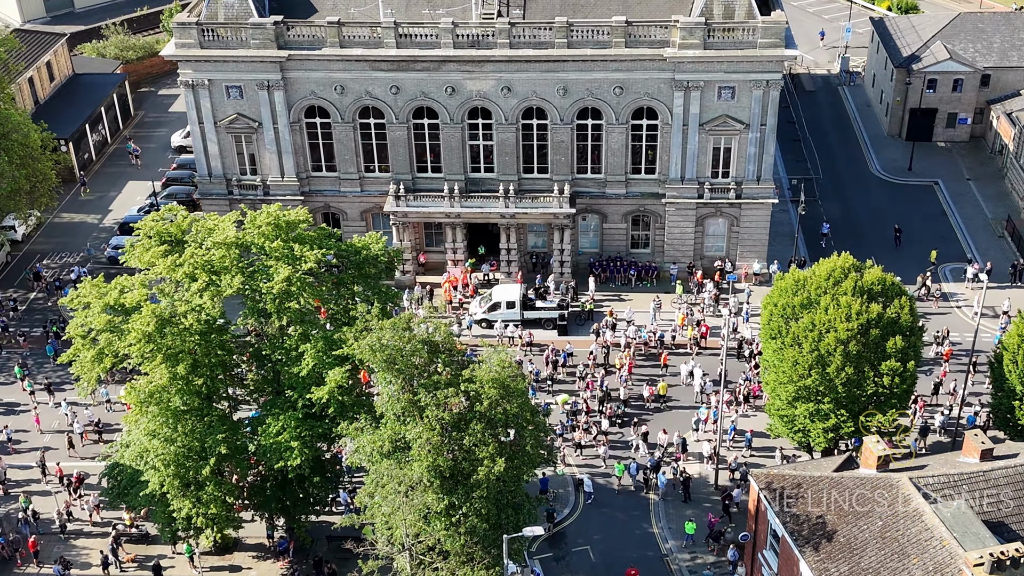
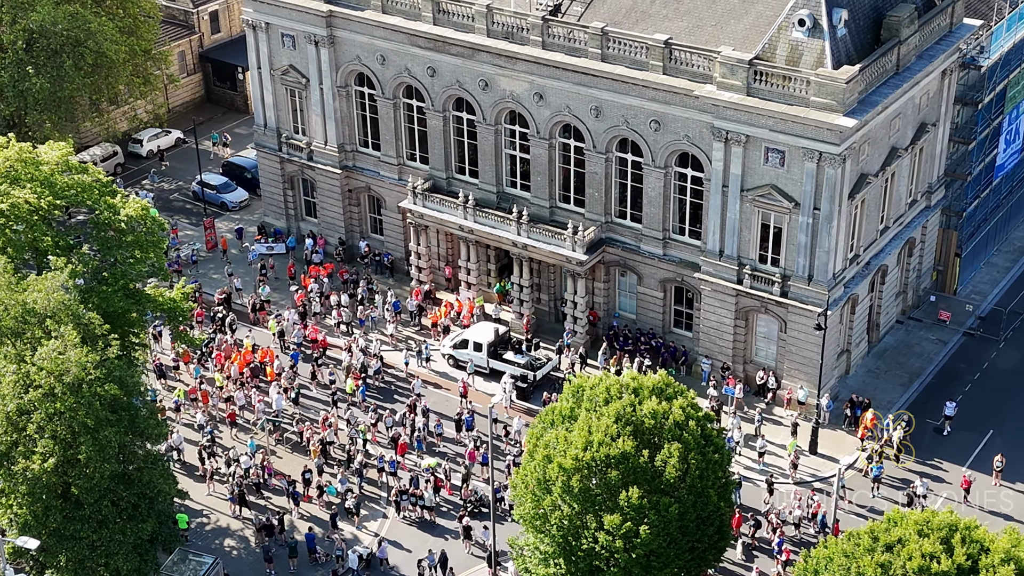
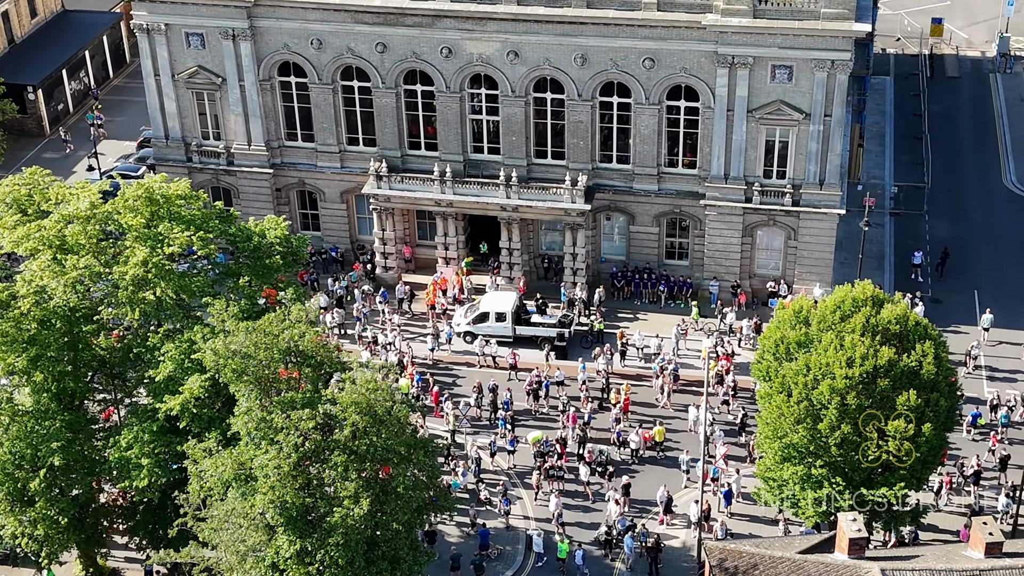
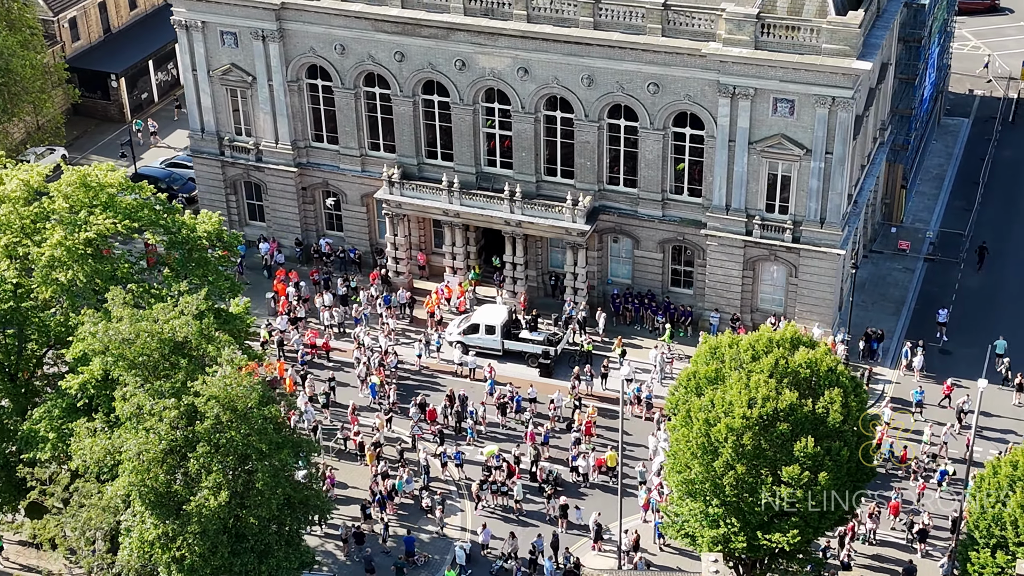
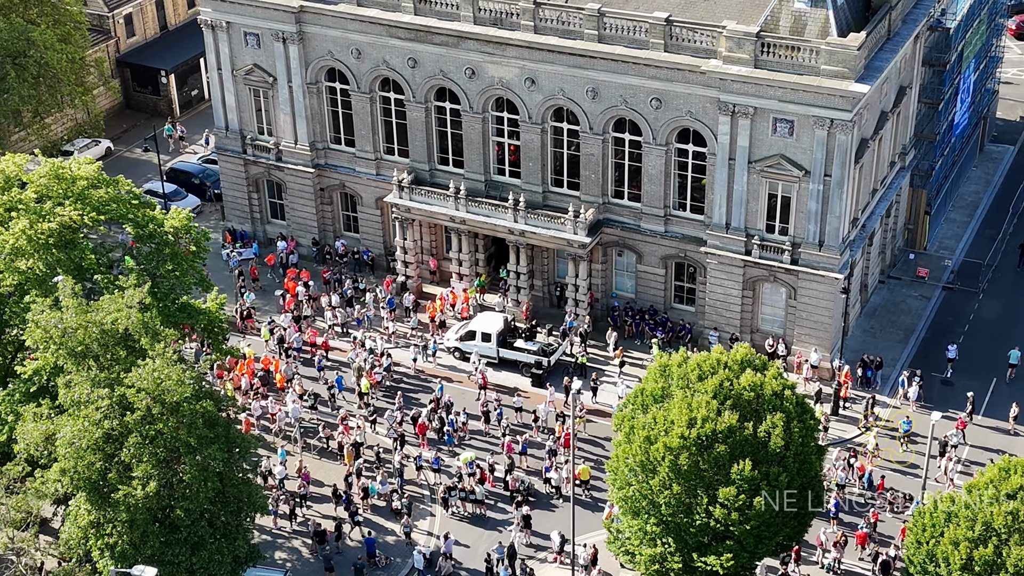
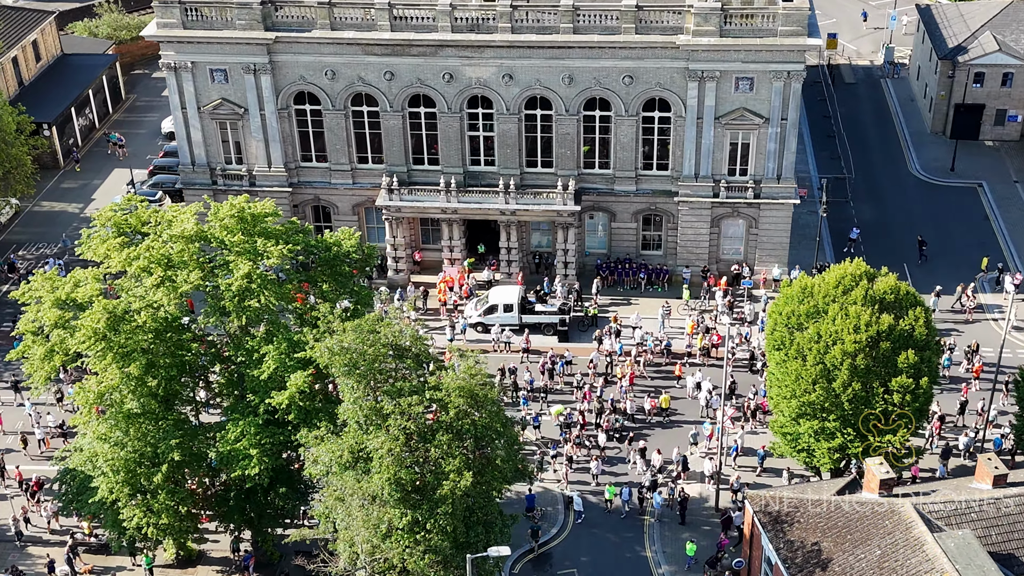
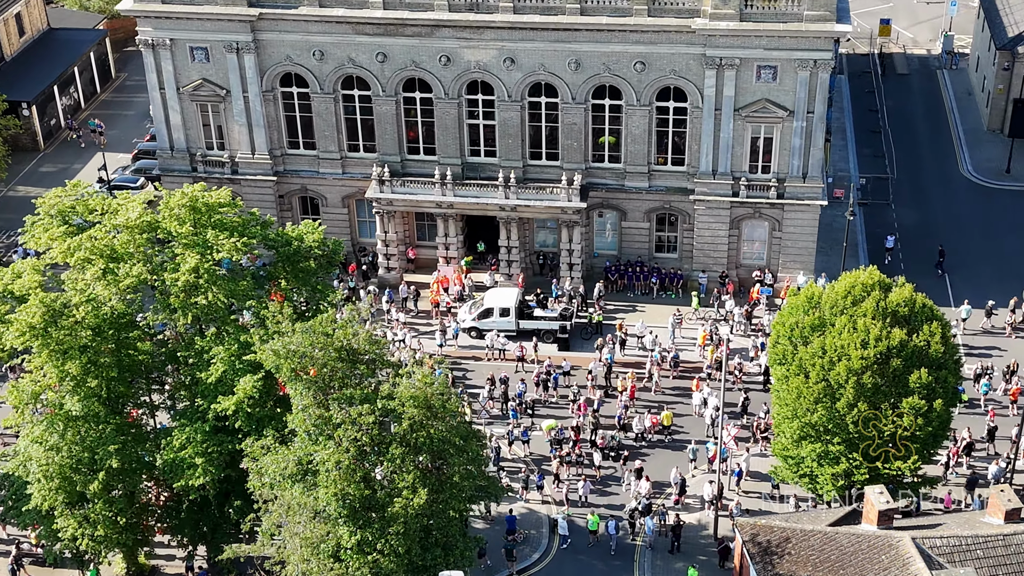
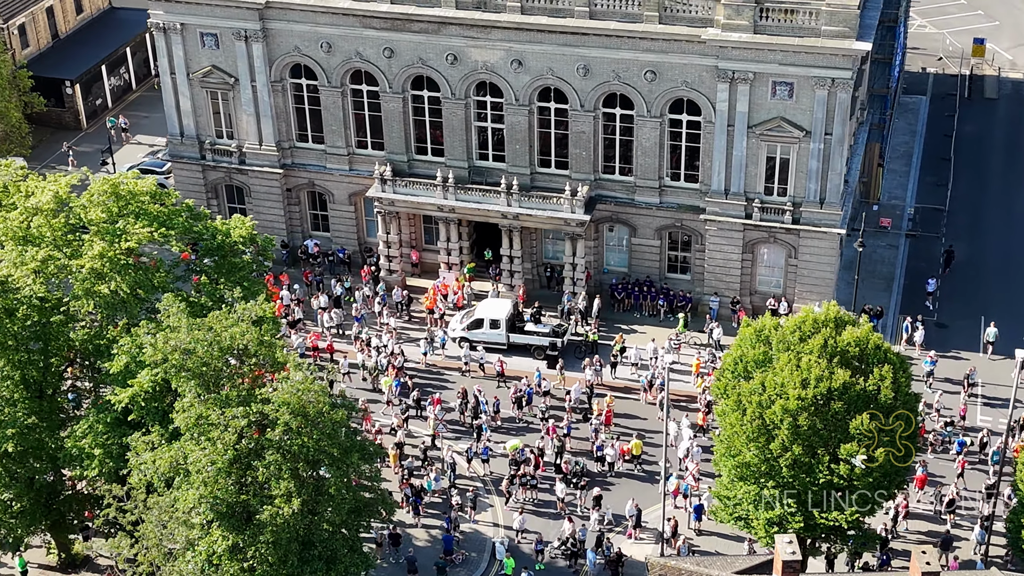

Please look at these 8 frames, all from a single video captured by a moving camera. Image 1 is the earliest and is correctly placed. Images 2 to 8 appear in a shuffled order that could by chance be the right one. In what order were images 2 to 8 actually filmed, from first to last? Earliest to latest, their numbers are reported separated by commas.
6, 7, 3, 8, 4, 5, 2
